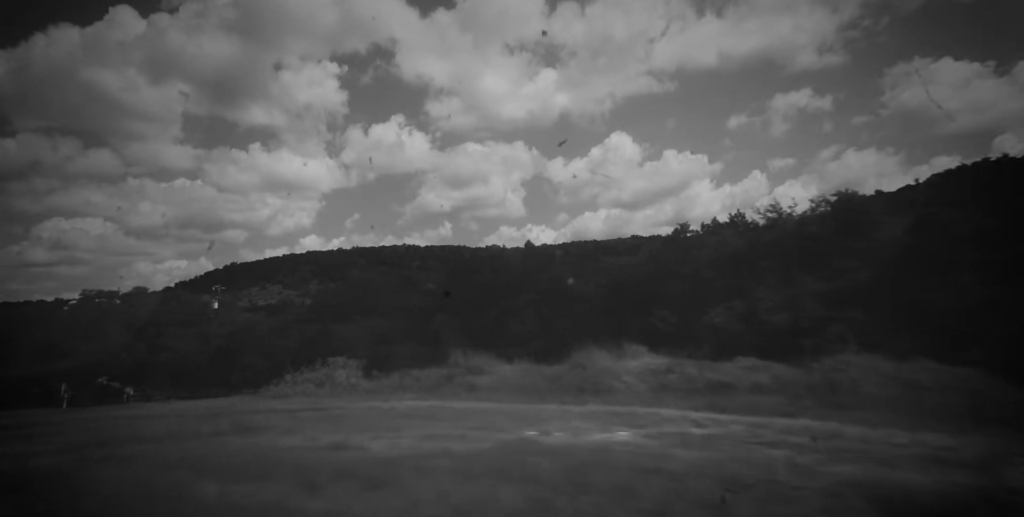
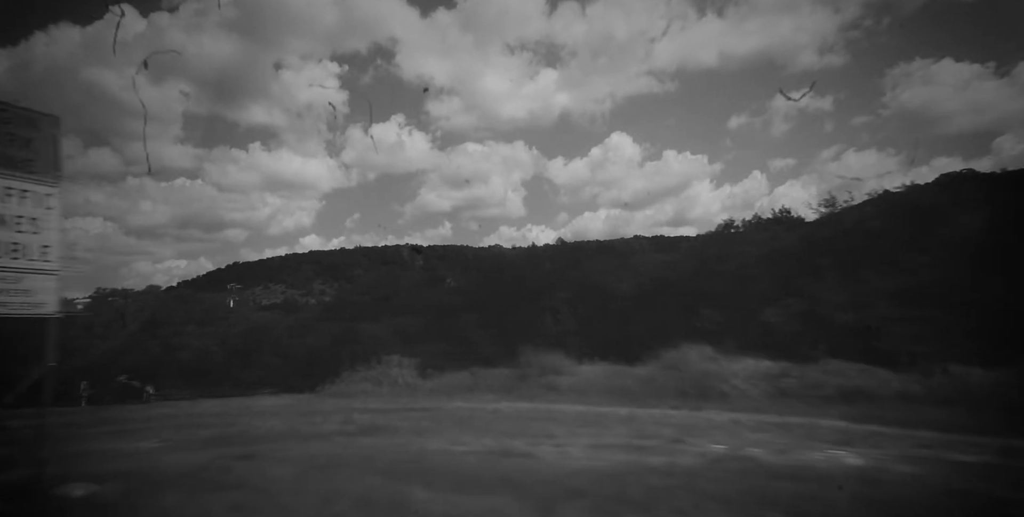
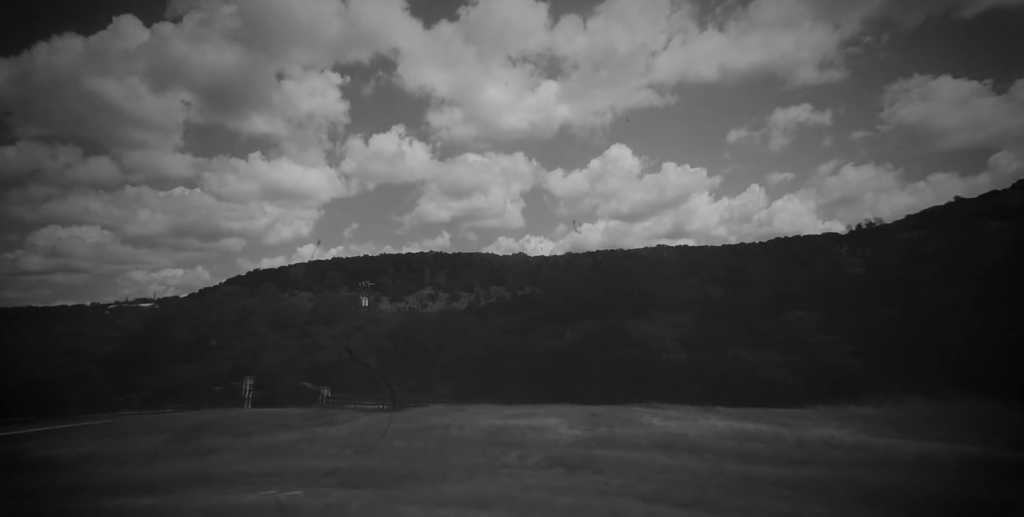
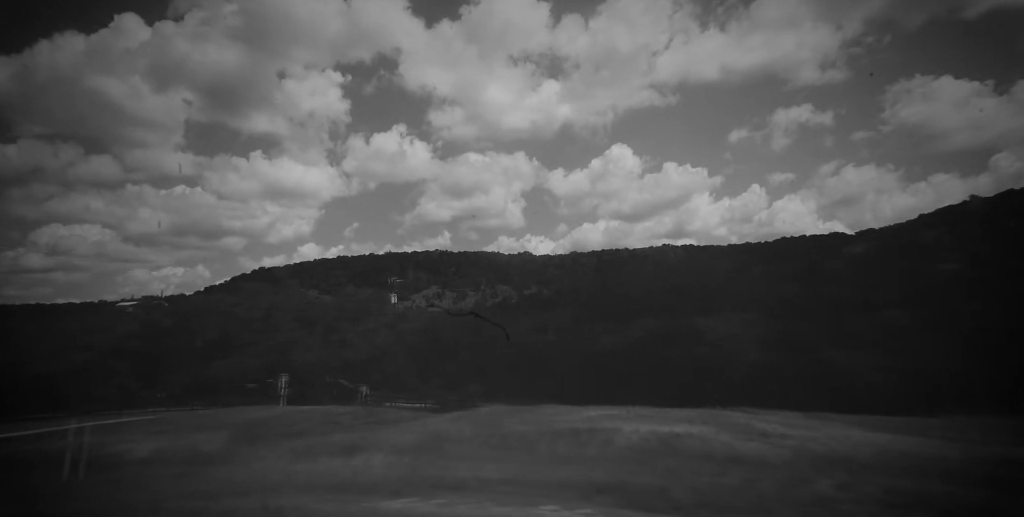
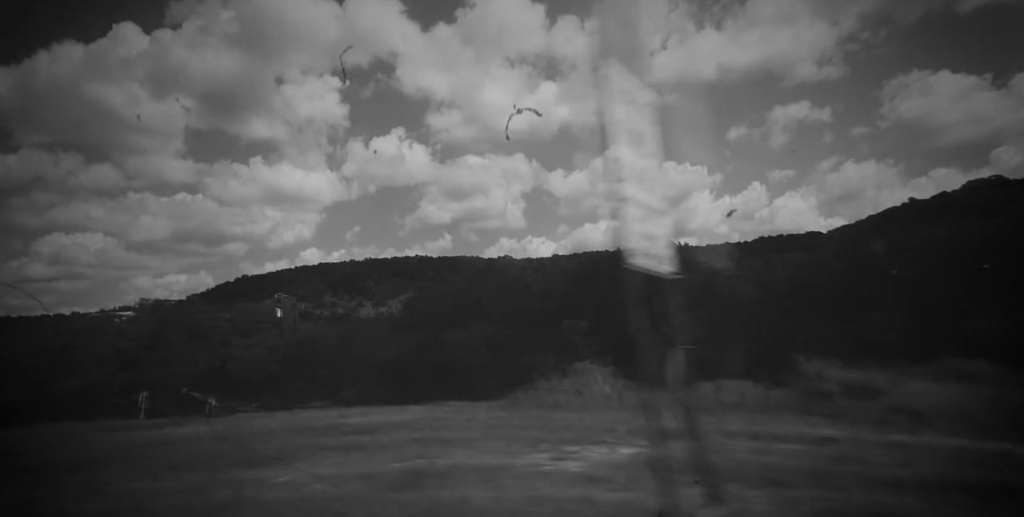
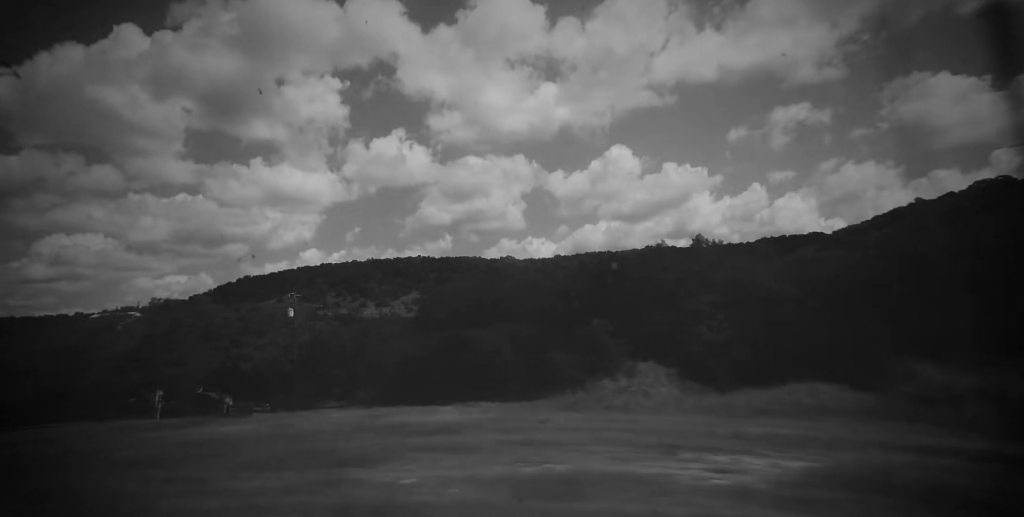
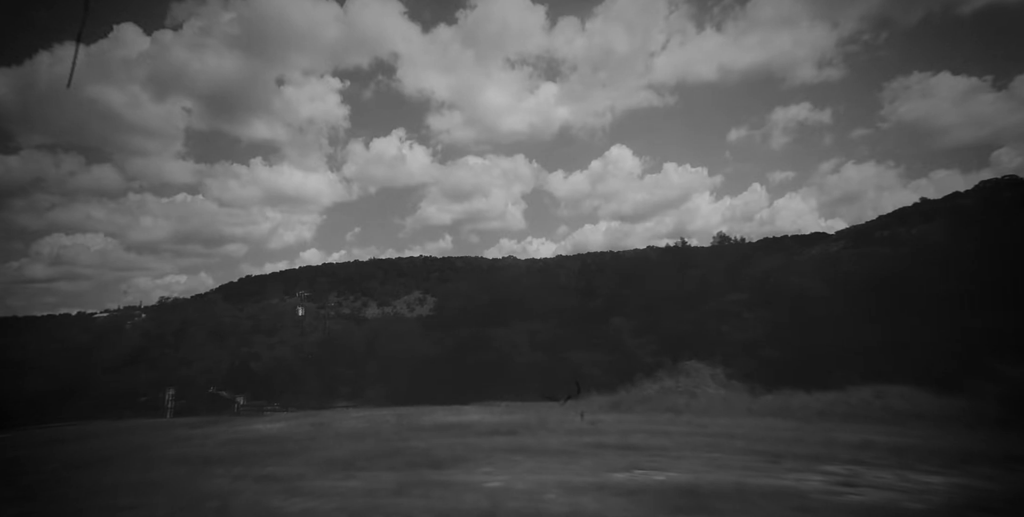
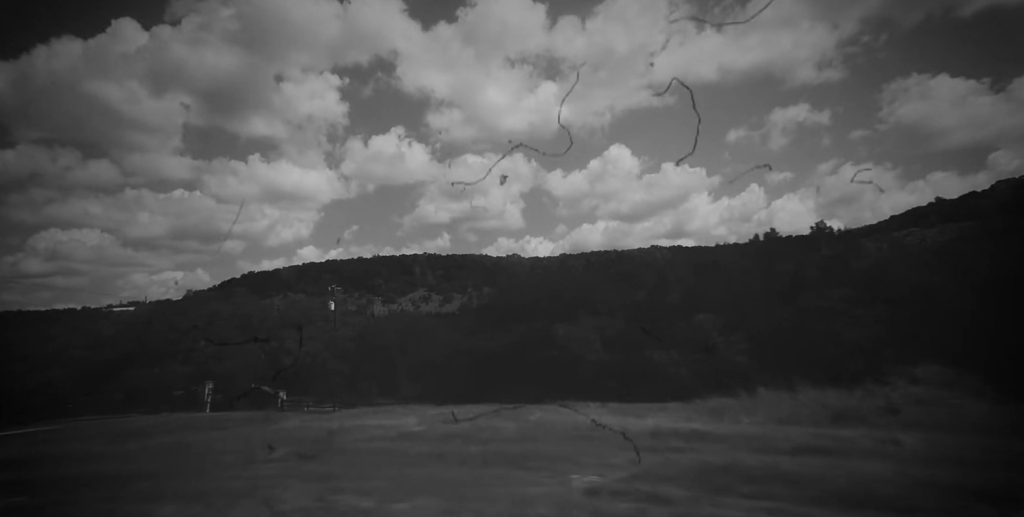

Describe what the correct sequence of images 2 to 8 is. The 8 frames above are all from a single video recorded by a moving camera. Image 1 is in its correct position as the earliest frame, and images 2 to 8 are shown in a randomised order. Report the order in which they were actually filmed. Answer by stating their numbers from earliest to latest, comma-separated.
2, 5, 6, 7, 8, 3, 4
